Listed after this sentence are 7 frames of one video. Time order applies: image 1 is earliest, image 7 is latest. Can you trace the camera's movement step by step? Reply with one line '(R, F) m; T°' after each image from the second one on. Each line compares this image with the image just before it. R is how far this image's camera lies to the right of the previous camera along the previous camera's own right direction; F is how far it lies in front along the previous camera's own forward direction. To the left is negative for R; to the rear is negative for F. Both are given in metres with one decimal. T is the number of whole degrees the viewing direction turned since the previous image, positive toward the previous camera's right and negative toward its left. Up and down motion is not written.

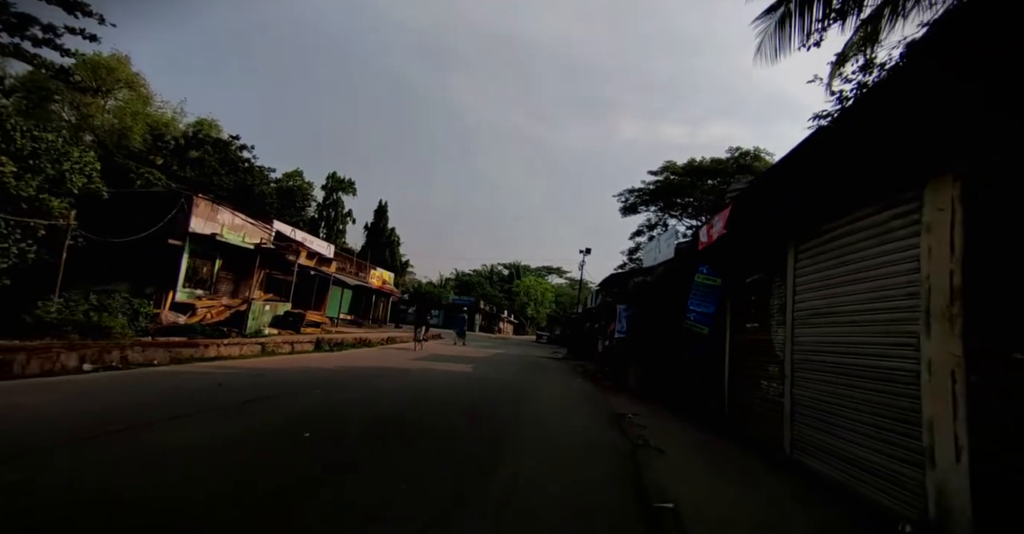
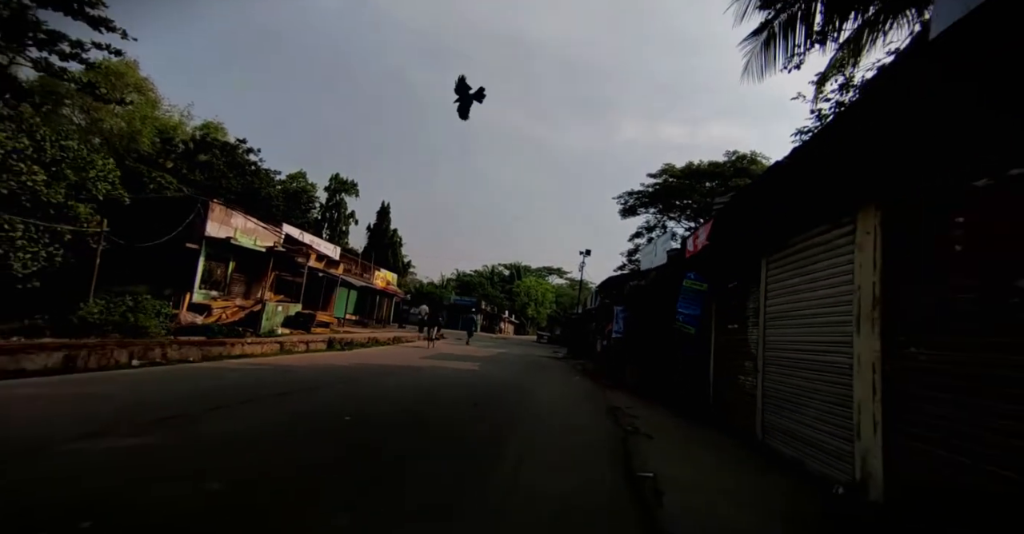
(-0.1, -0.9) m; 0°
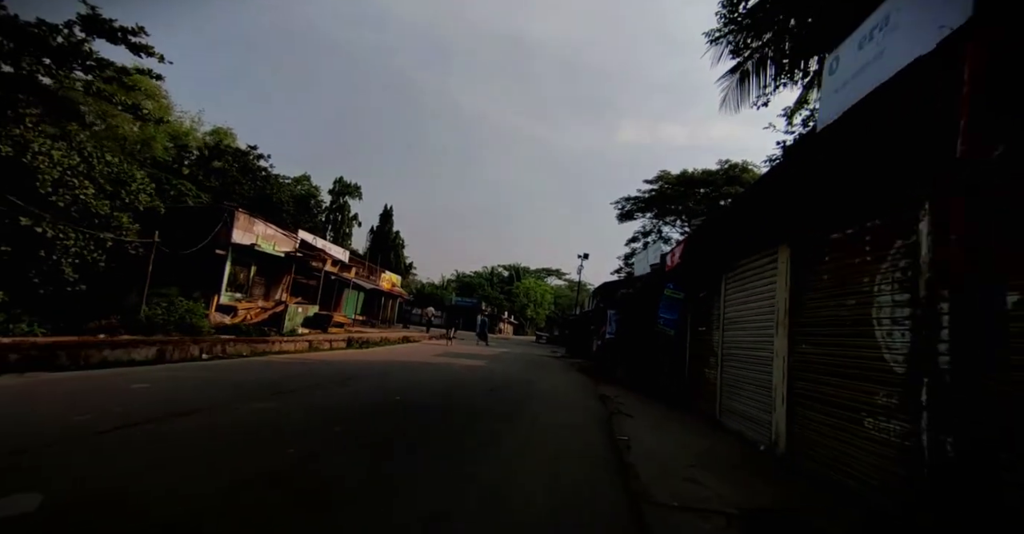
(-0.2, -1.8) m; 0°
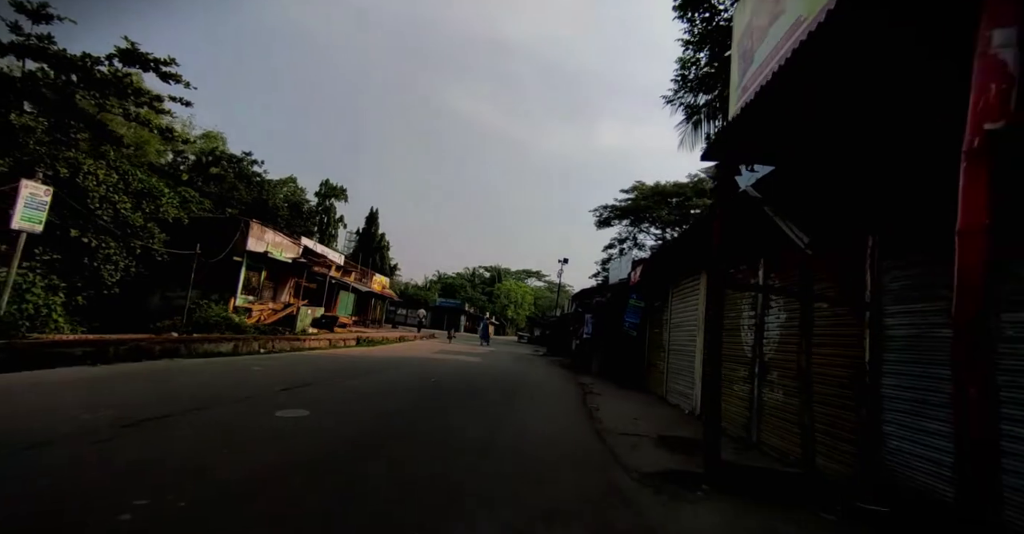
(-0.5, -2.8) m; +2°
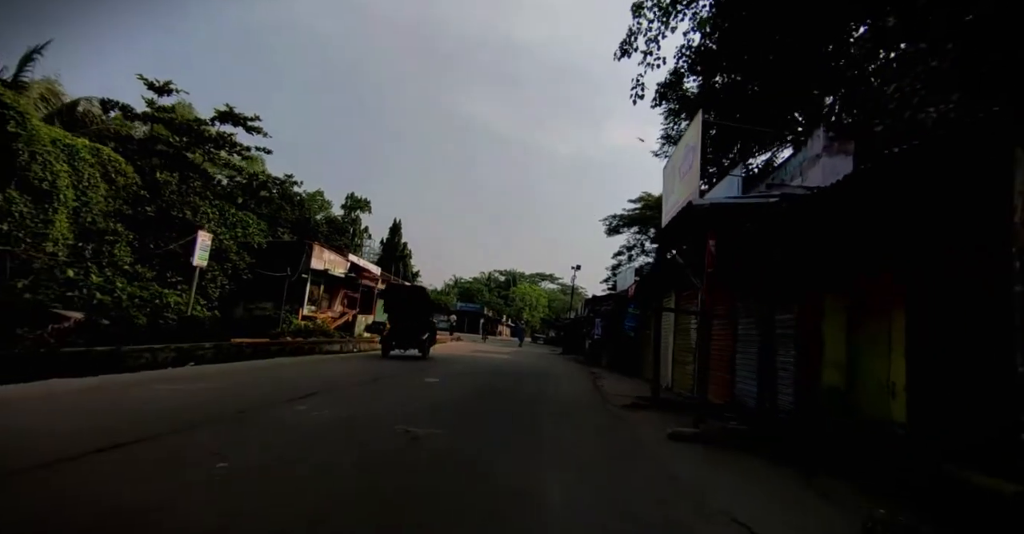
(-0.5, -4.4) m; -2°
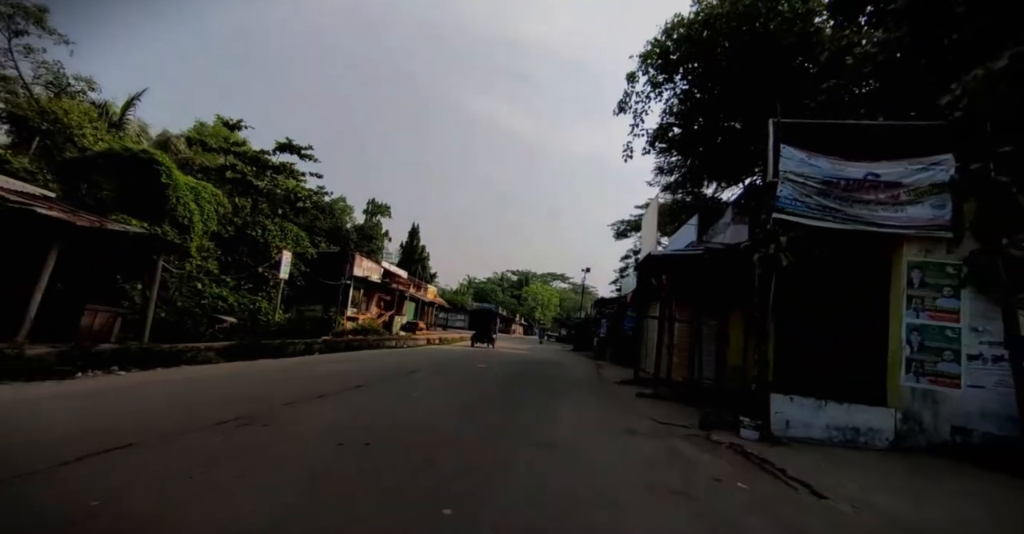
(-0.4, -3.8) m; -1°
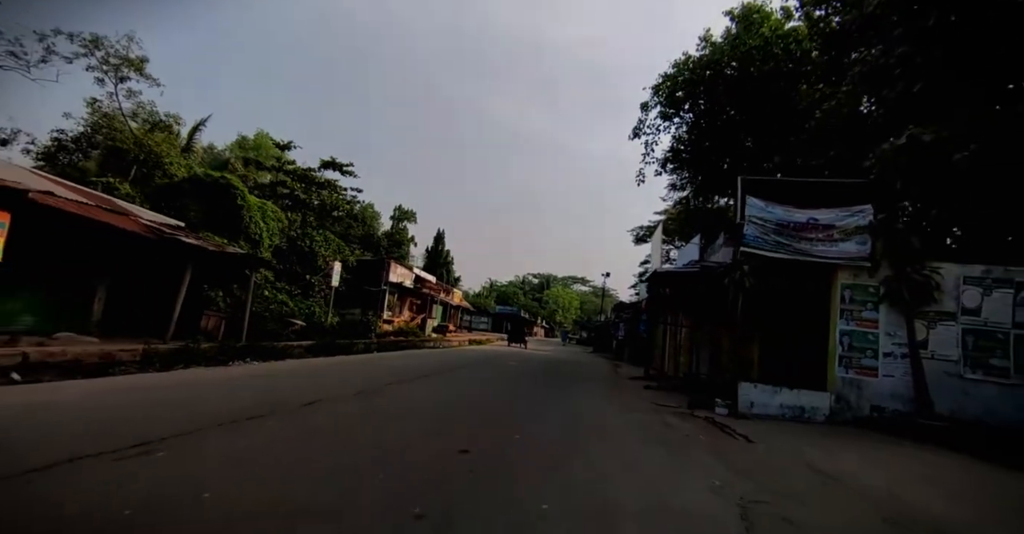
(-0.2, -2.1) m; -3°
